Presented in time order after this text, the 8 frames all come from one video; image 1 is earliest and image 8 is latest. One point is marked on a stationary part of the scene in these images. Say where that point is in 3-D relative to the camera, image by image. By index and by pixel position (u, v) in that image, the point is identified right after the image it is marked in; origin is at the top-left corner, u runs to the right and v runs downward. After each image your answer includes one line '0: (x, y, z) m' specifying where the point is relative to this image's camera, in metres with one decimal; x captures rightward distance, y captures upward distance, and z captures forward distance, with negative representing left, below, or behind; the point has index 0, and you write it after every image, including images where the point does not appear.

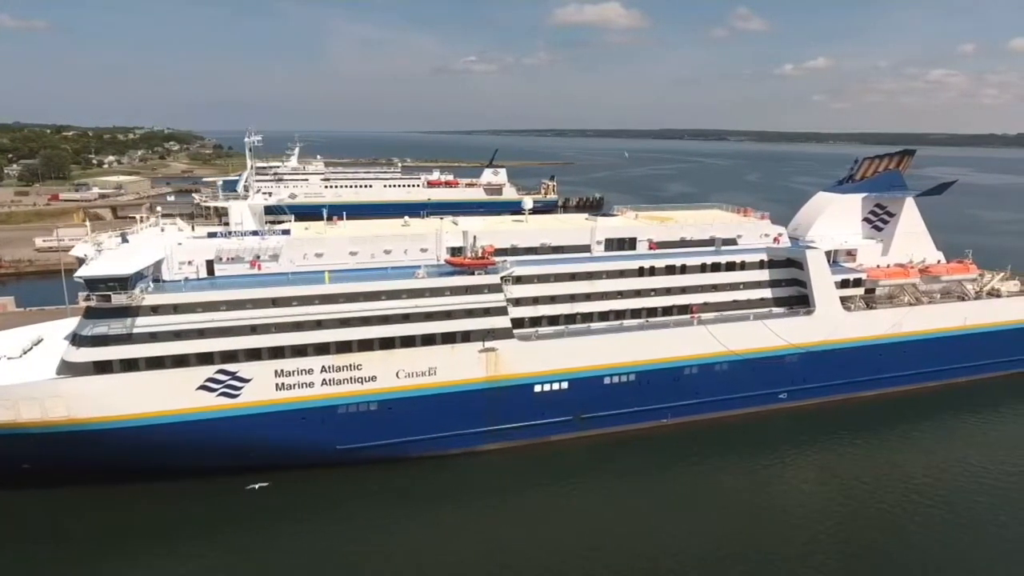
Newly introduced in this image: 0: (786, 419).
0: (+8.0, -3.9, +18.2) m
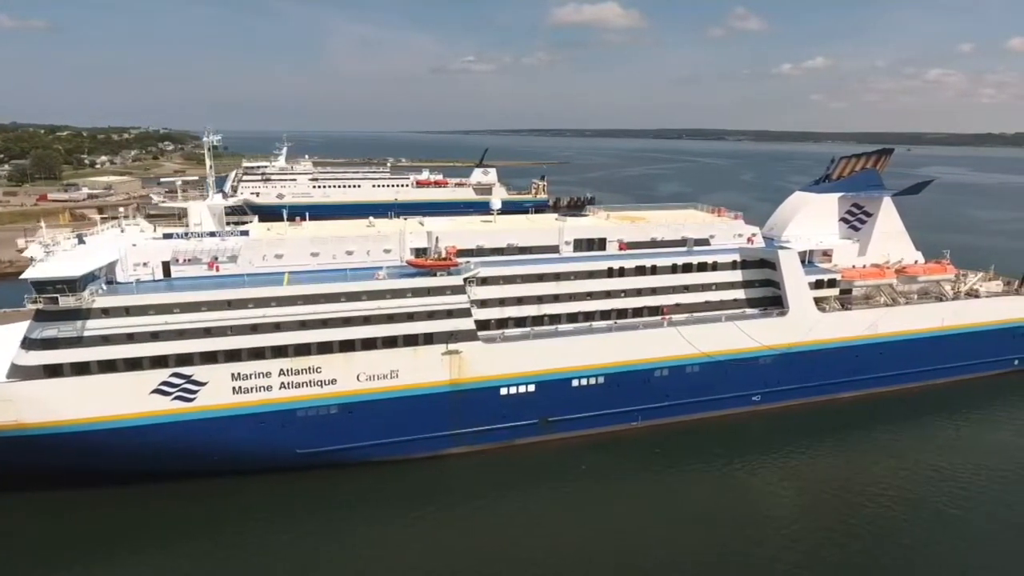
0: (+7.2, -3.9, +17.9) m
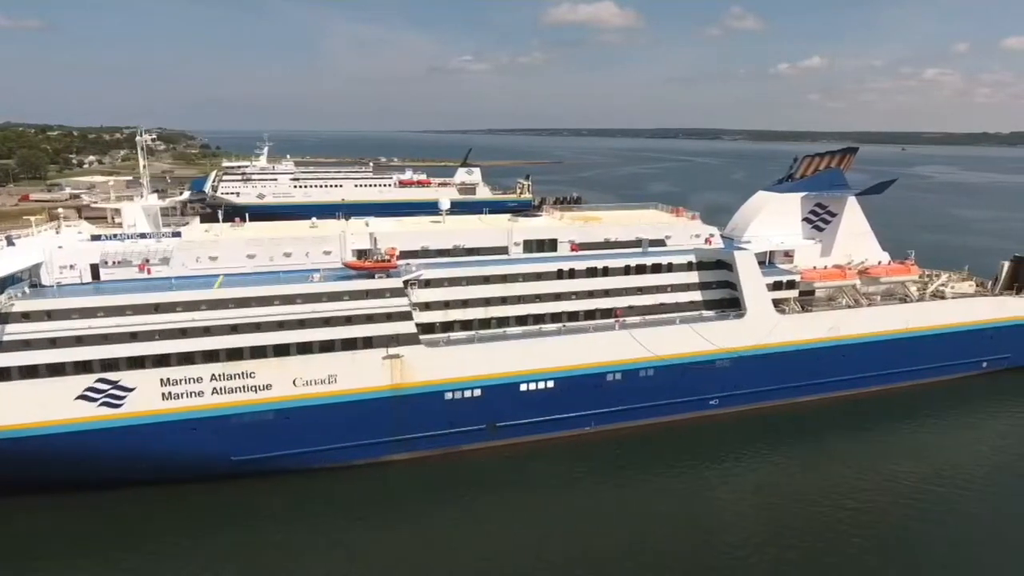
0: (+5.9, -3.9, +17.6) m
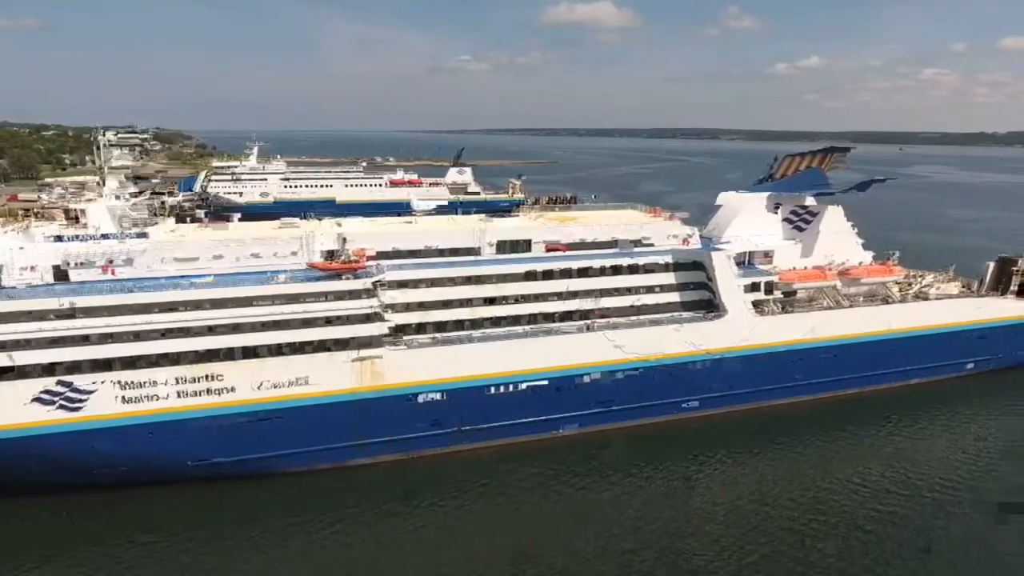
0: (+5.2, -4.0, +17.4) m
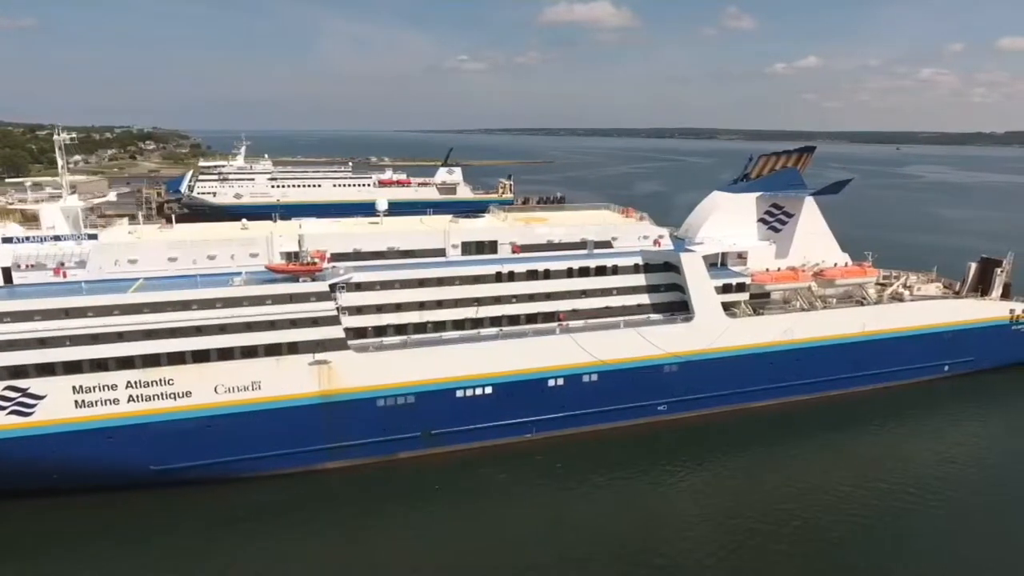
0: (+4.3, -4.0, +17.2) m
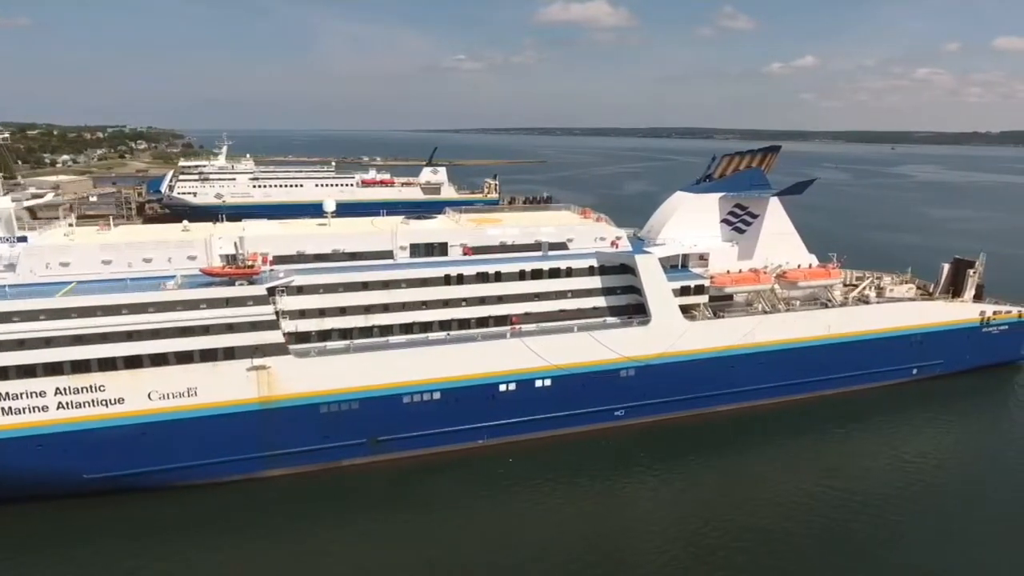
0: (+3.1, -4.1, +16.8) m
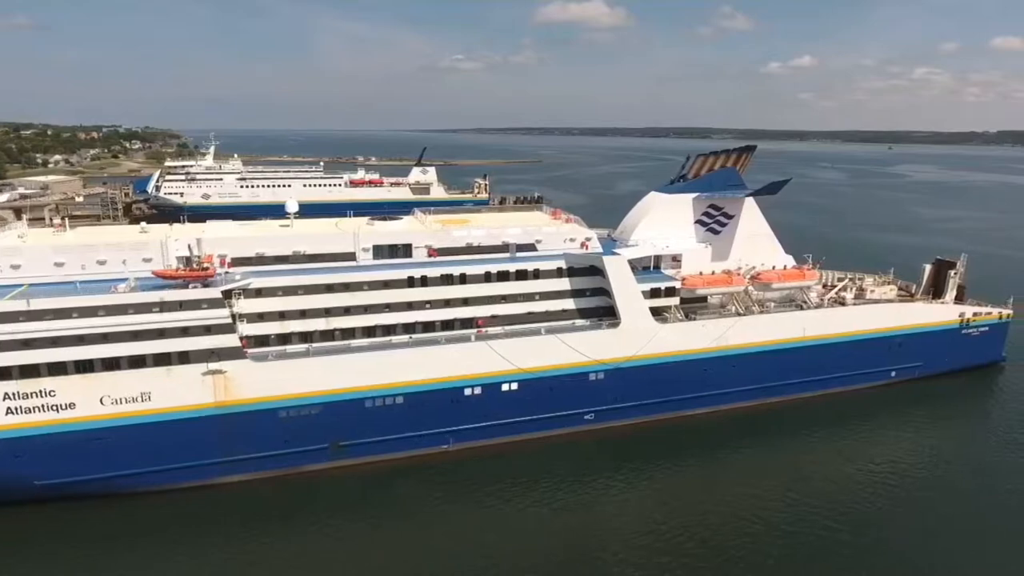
0: (+2.3, -4.1, +16.6) m
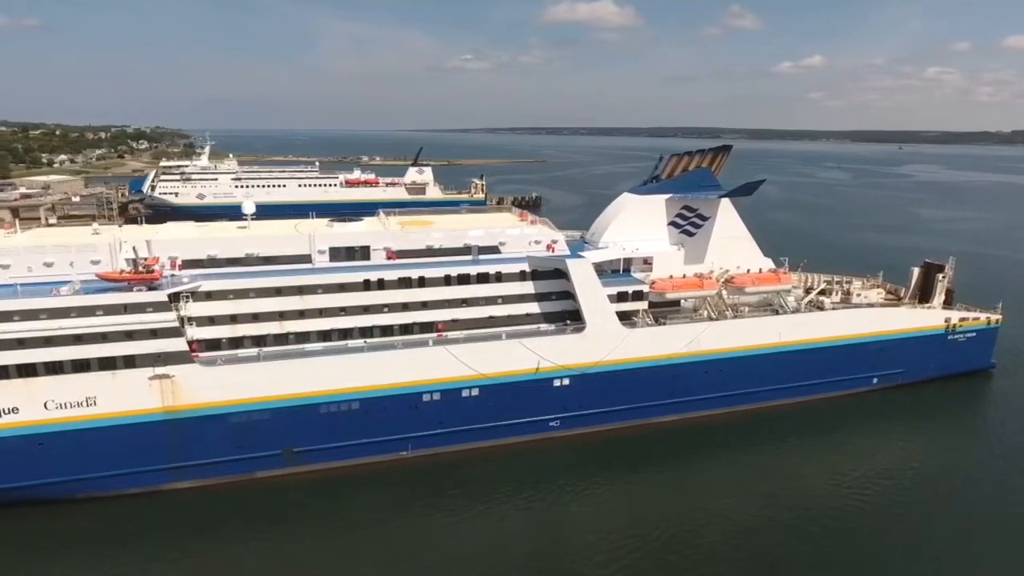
0: (+1.3, -4.2, +16.2) m
